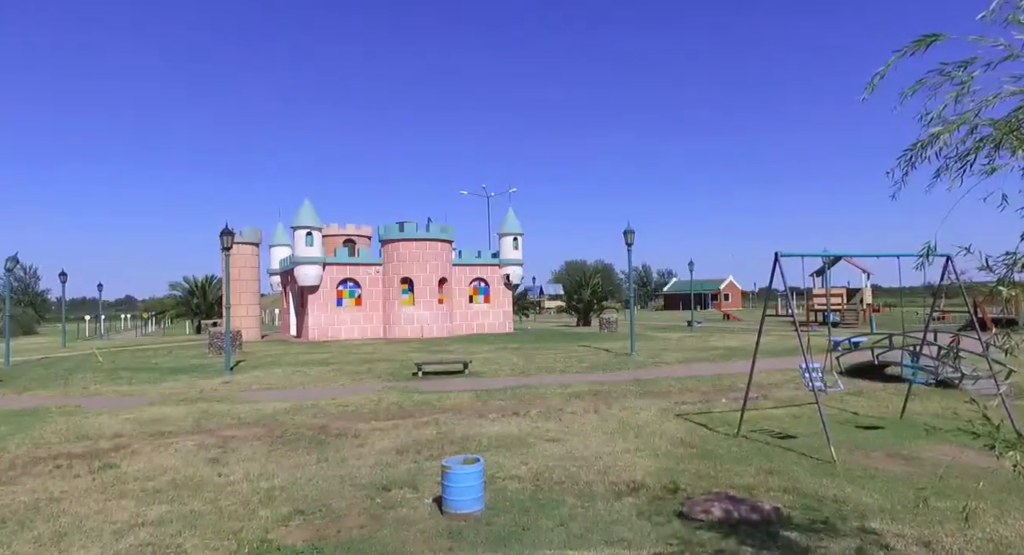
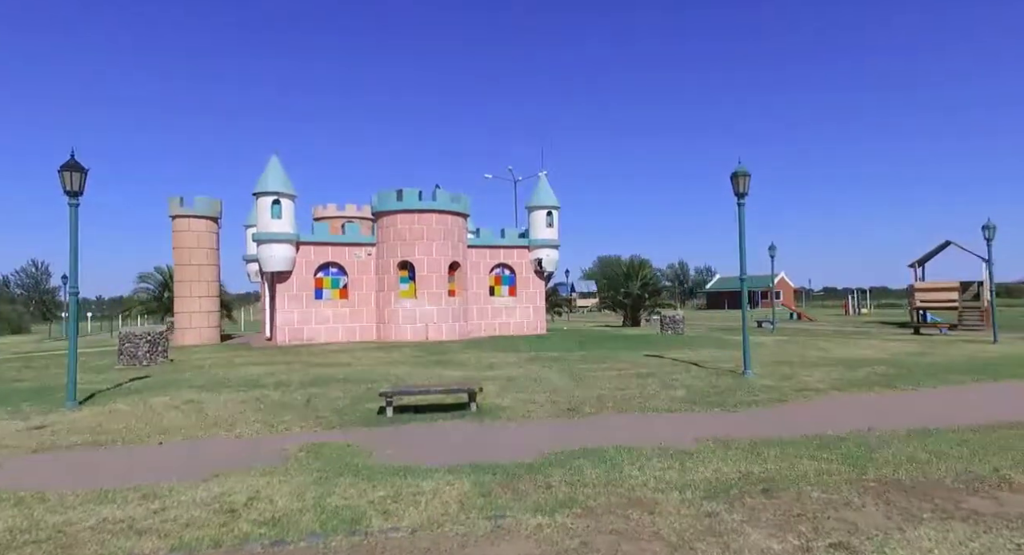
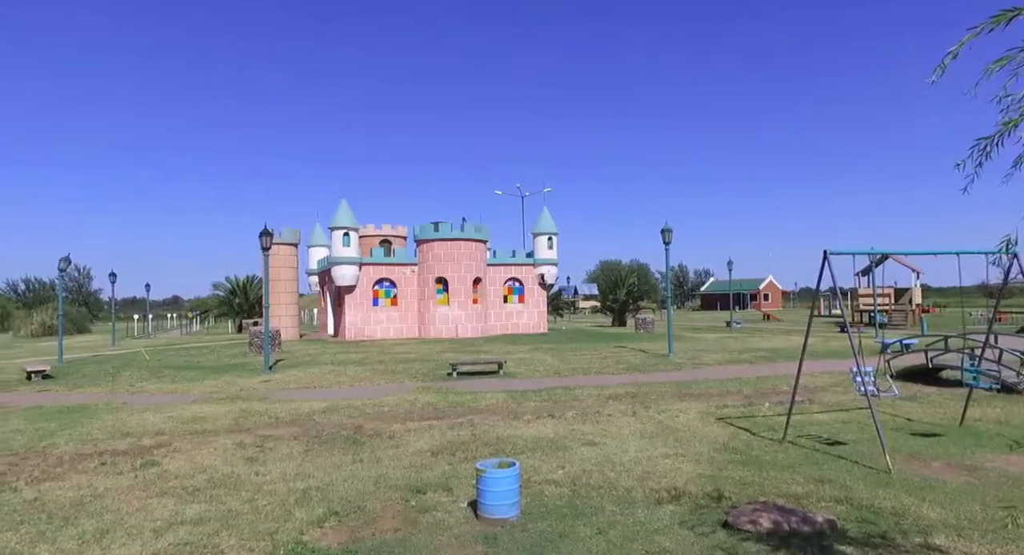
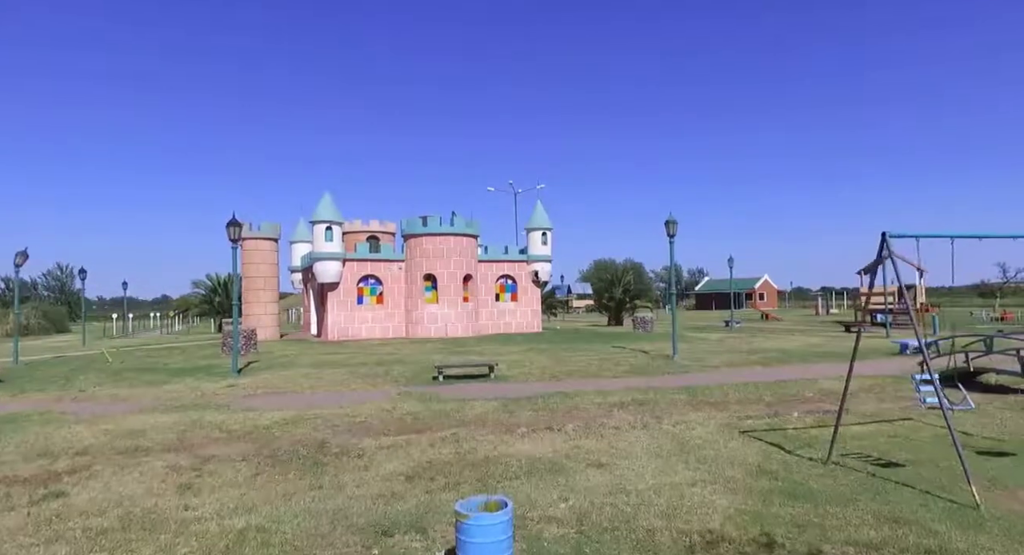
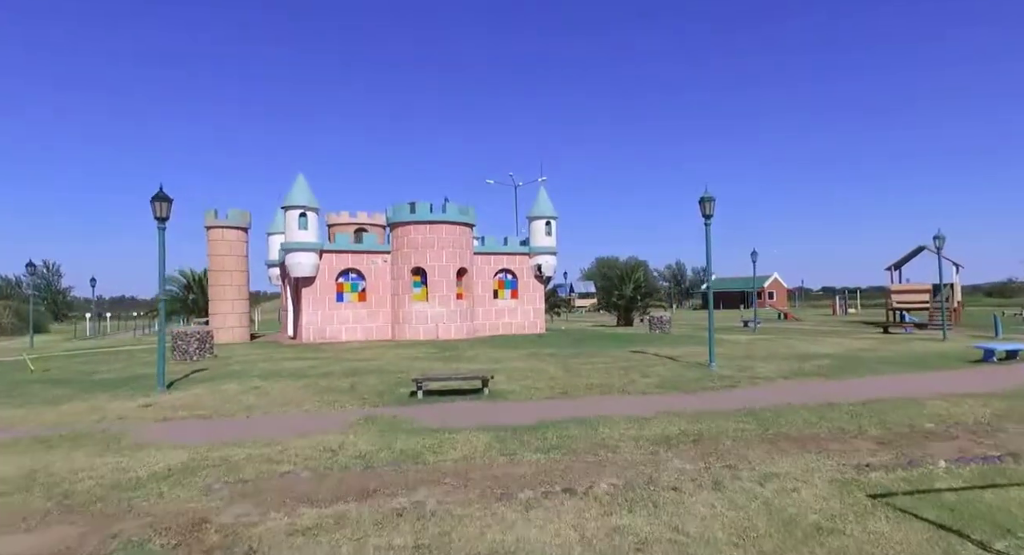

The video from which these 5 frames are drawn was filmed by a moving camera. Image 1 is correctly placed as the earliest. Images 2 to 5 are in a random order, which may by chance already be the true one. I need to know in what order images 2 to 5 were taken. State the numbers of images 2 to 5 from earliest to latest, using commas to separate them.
3, 4, 5, 2
